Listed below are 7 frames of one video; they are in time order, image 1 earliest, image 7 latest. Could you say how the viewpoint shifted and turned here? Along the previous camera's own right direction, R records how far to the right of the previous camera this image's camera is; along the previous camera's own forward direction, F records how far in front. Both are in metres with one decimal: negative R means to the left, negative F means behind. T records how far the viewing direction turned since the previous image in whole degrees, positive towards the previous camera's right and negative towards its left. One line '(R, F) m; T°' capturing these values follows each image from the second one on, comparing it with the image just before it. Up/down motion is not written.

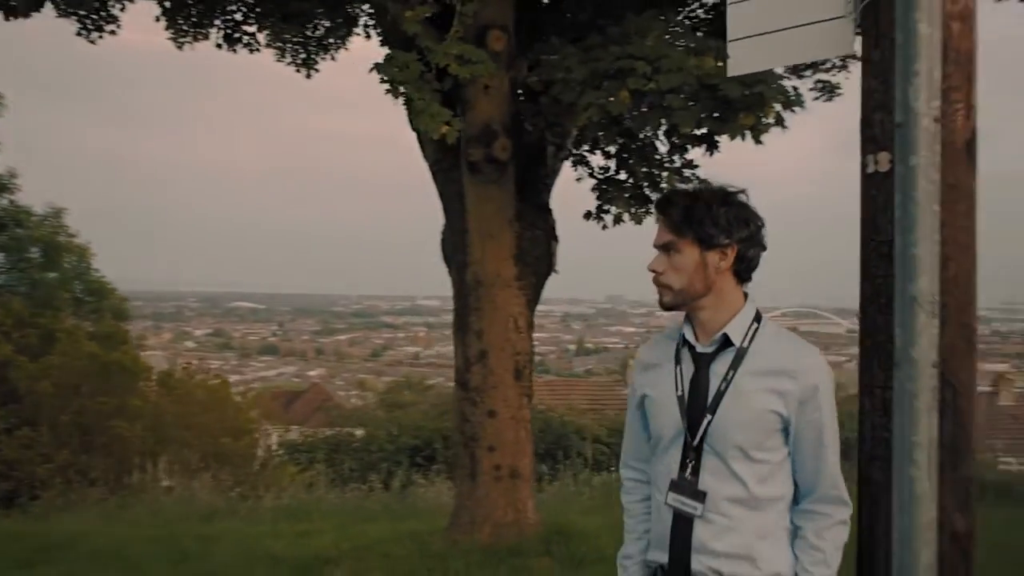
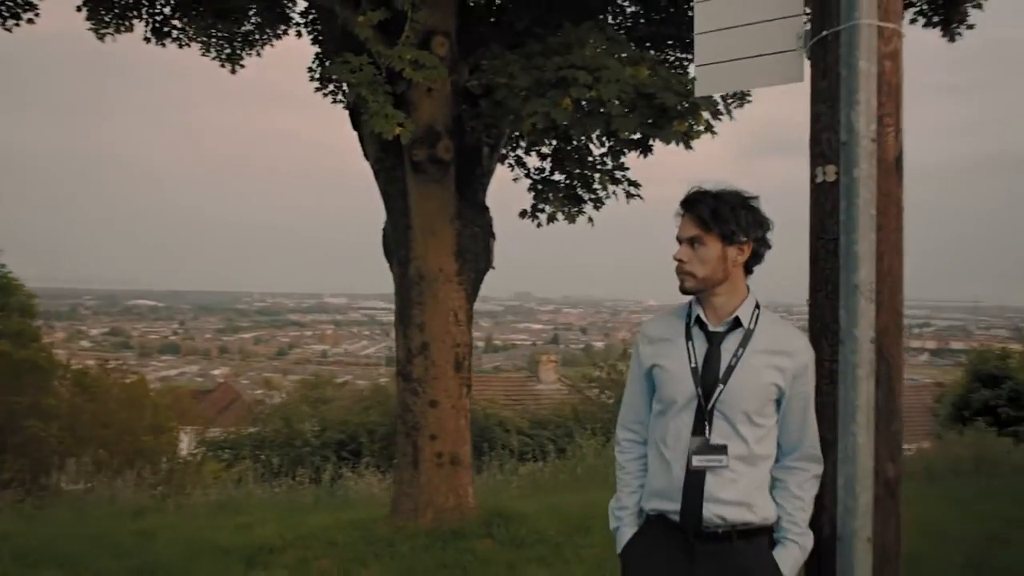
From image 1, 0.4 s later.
(-0.1, -0.2) m; +5°
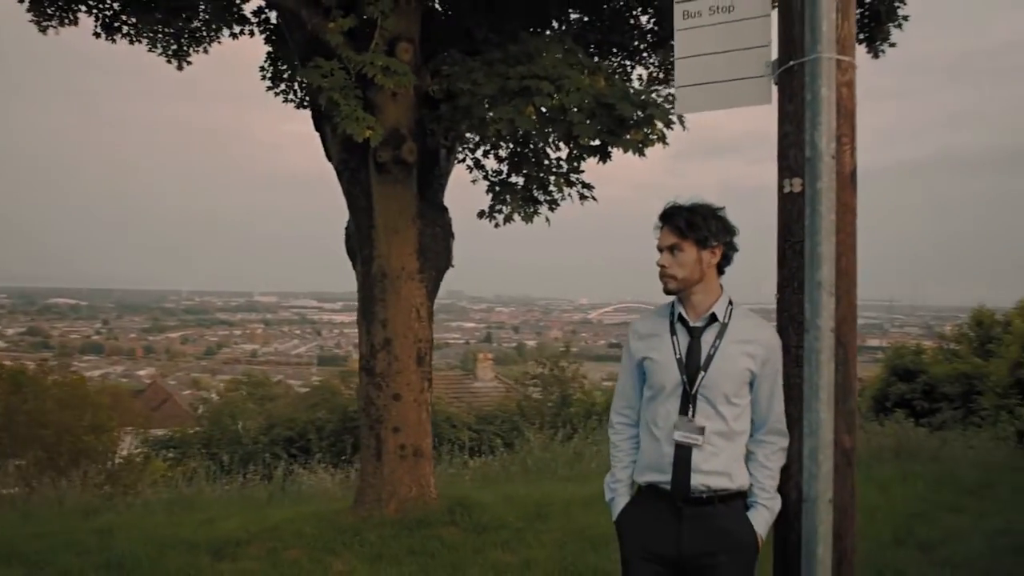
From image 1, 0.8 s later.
(-0.1, -0.2) m; +4°
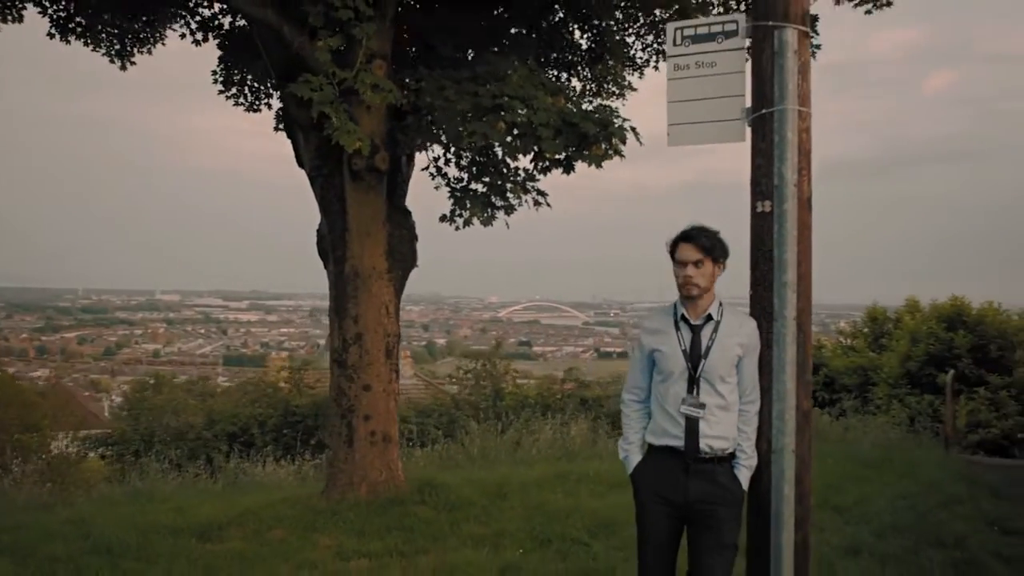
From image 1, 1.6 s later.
(-0.2, -0.3) m; +5°
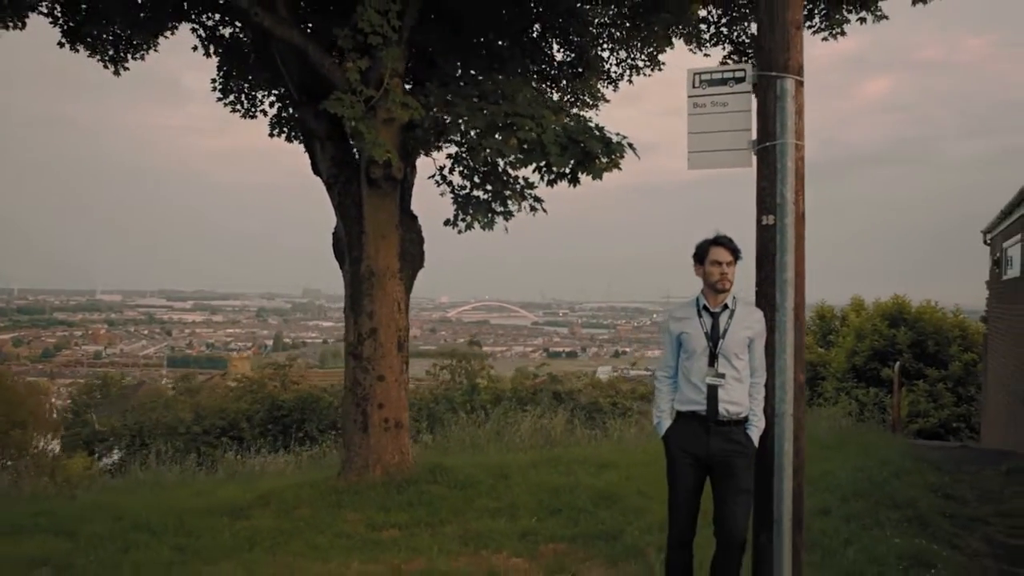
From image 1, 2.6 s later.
(-0.2, -0.4) m; +3°
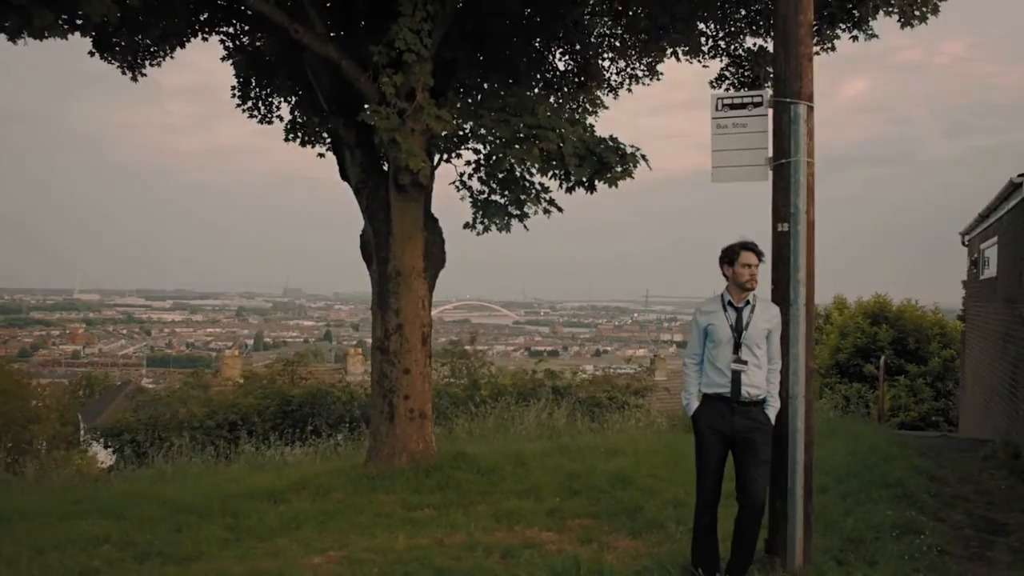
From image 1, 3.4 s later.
(-0.2, -0.3) m; +1°
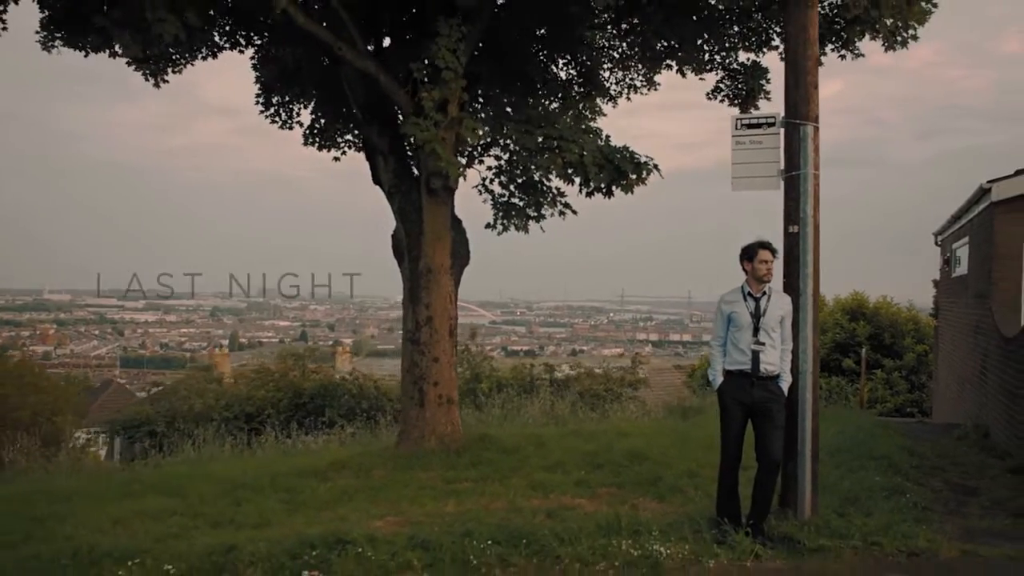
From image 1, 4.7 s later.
(-0.2, -0.4) m; +1°
